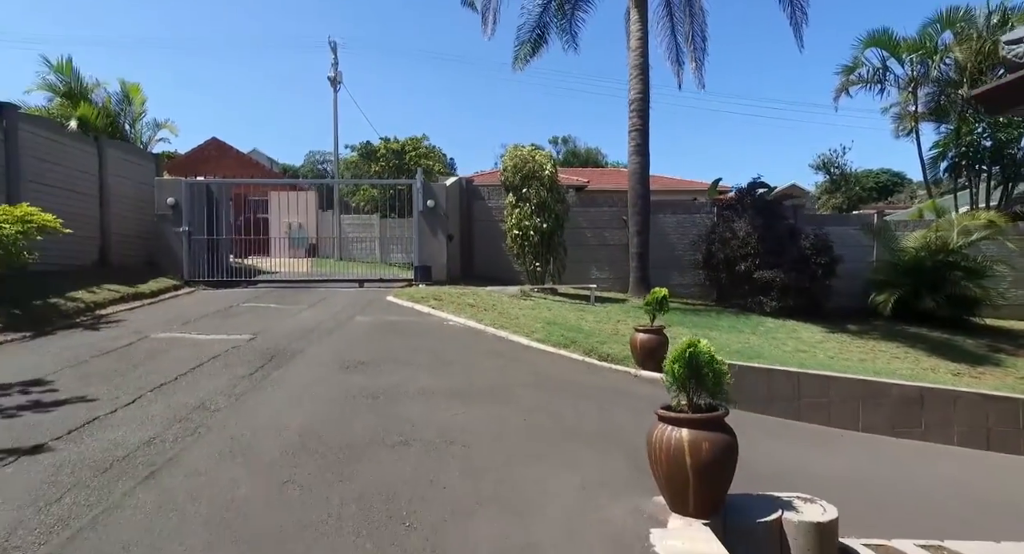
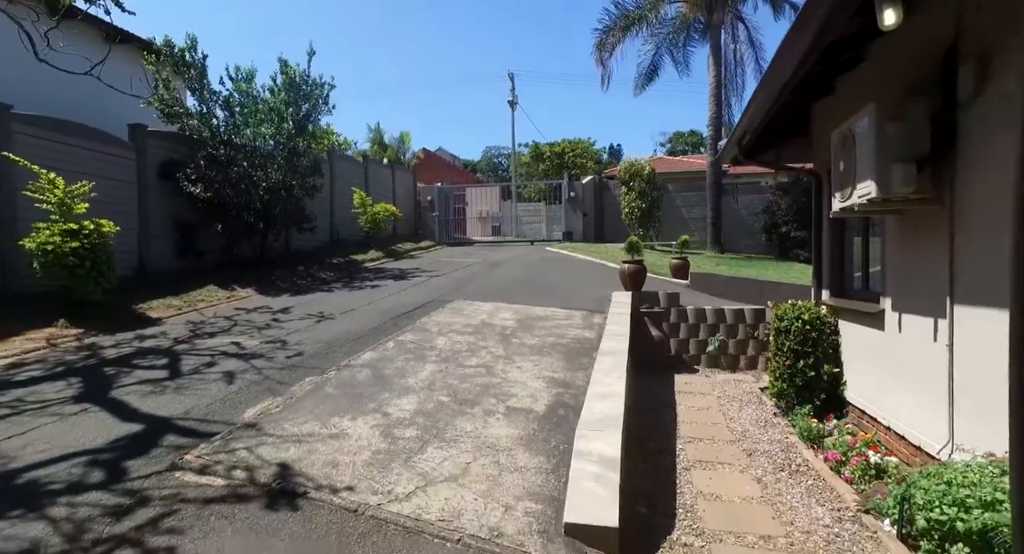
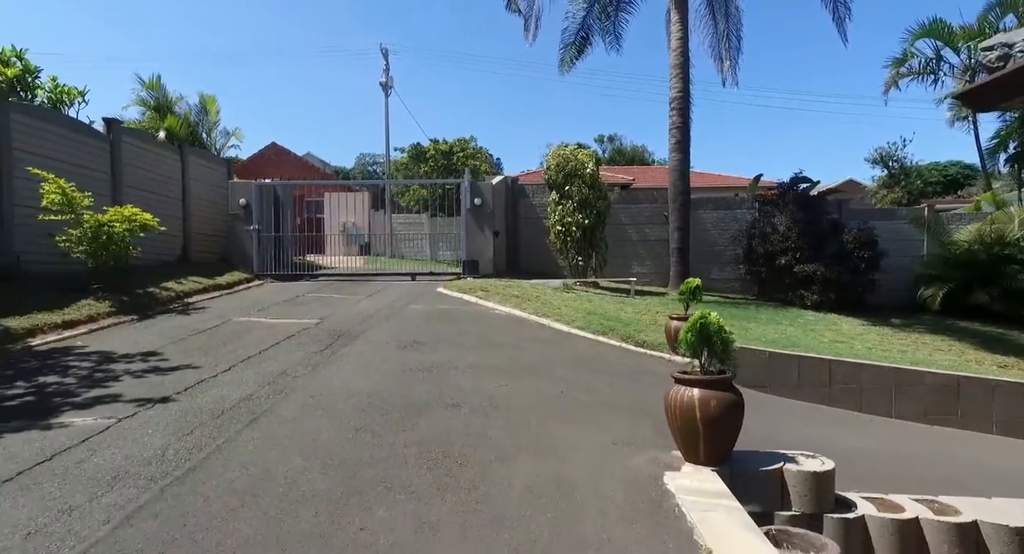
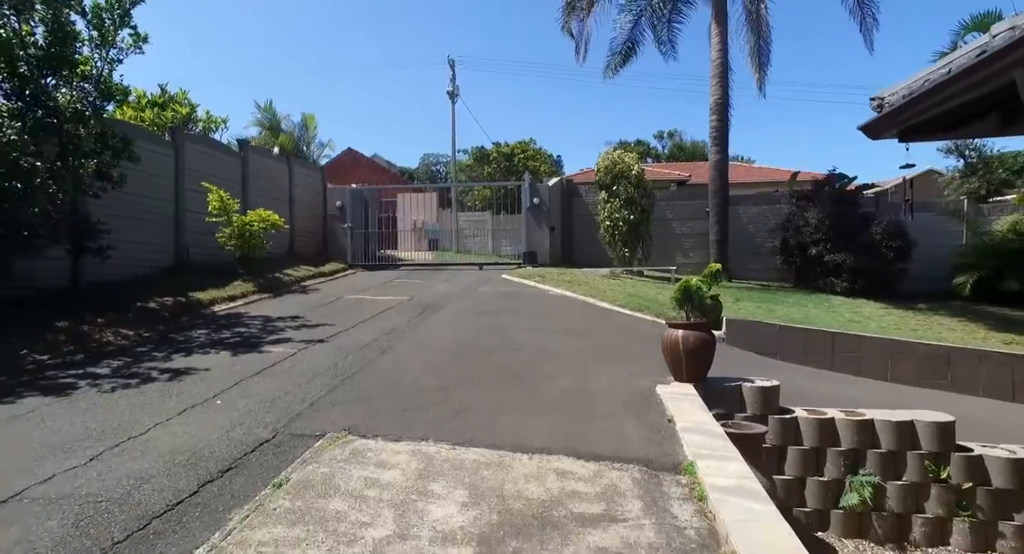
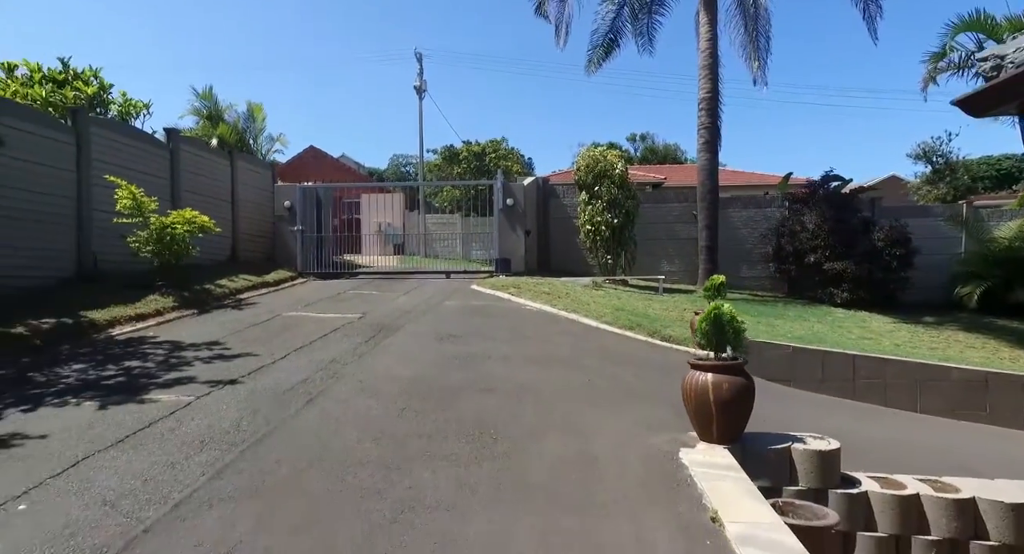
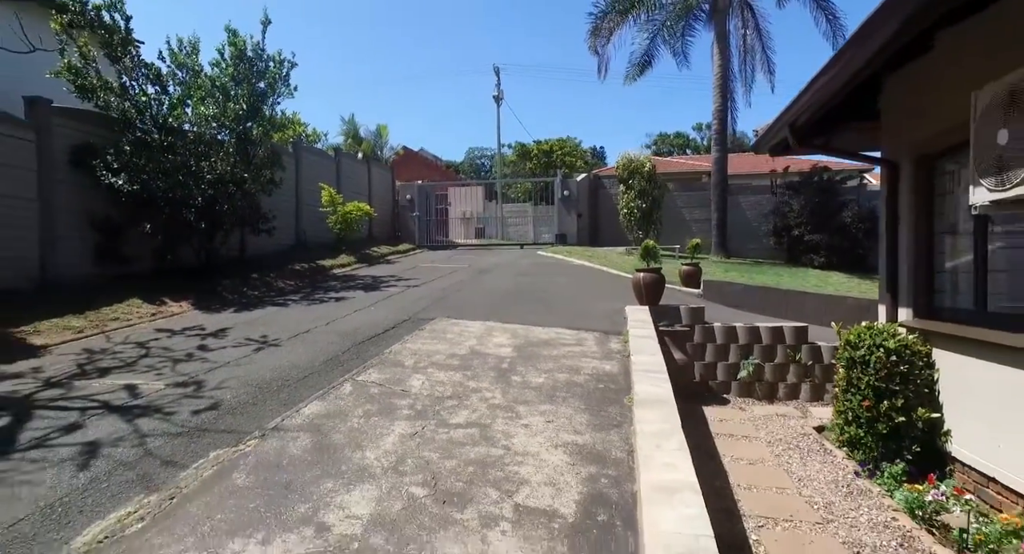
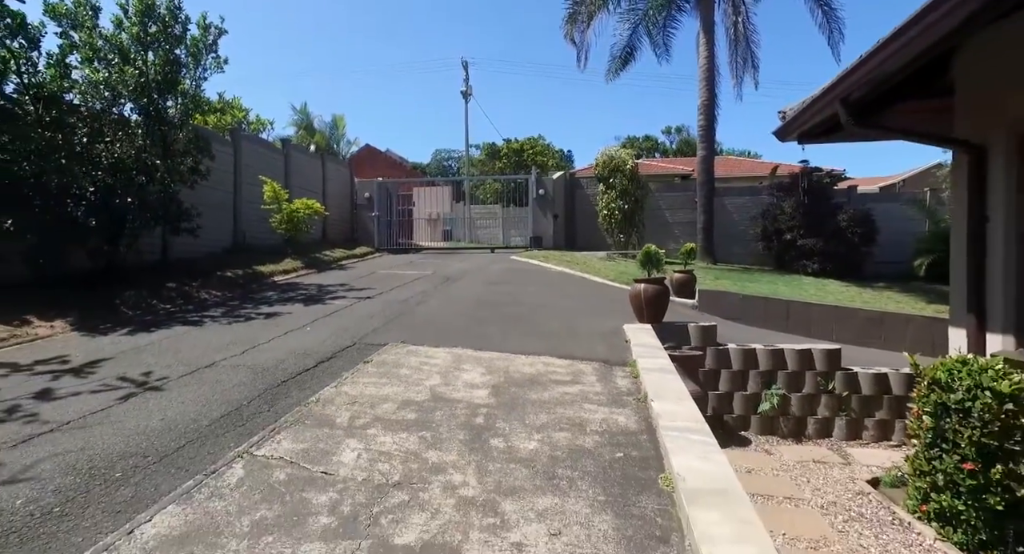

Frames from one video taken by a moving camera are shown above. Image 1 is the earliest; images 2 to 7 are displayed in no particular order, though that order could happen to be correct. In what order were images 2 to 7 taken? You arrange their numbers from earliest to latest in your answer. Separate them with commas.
3, 5, 4, 7, 6, 2
